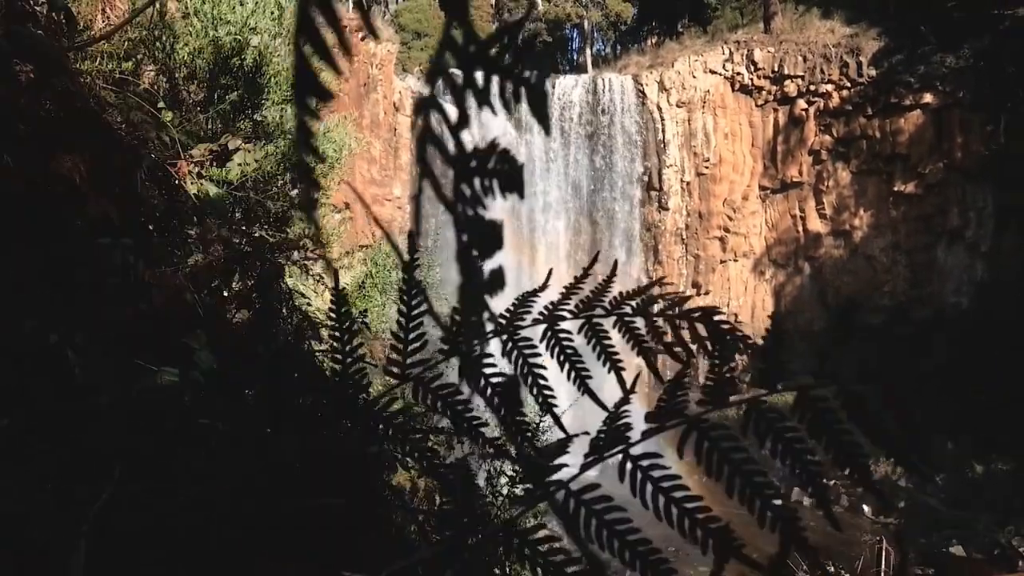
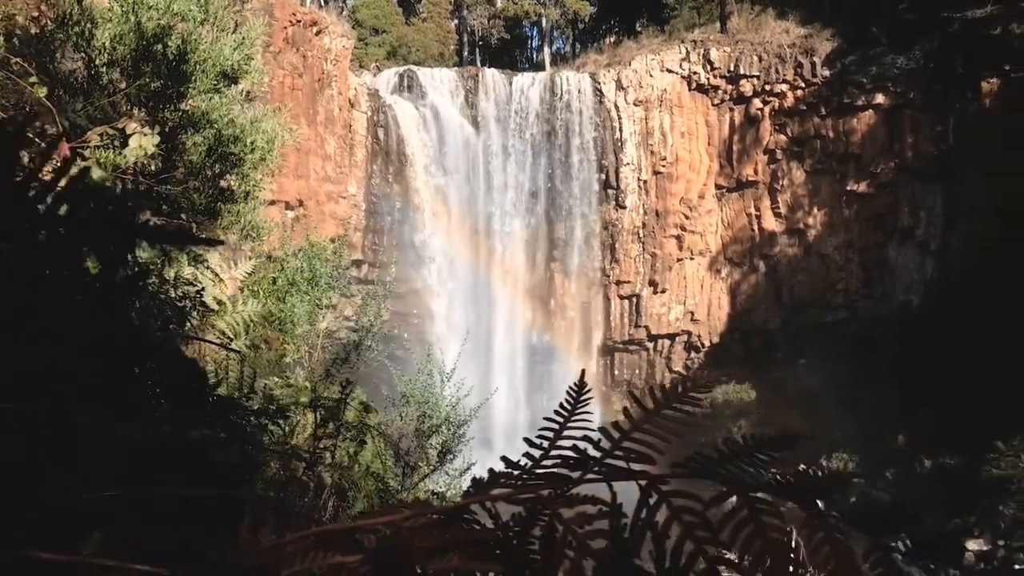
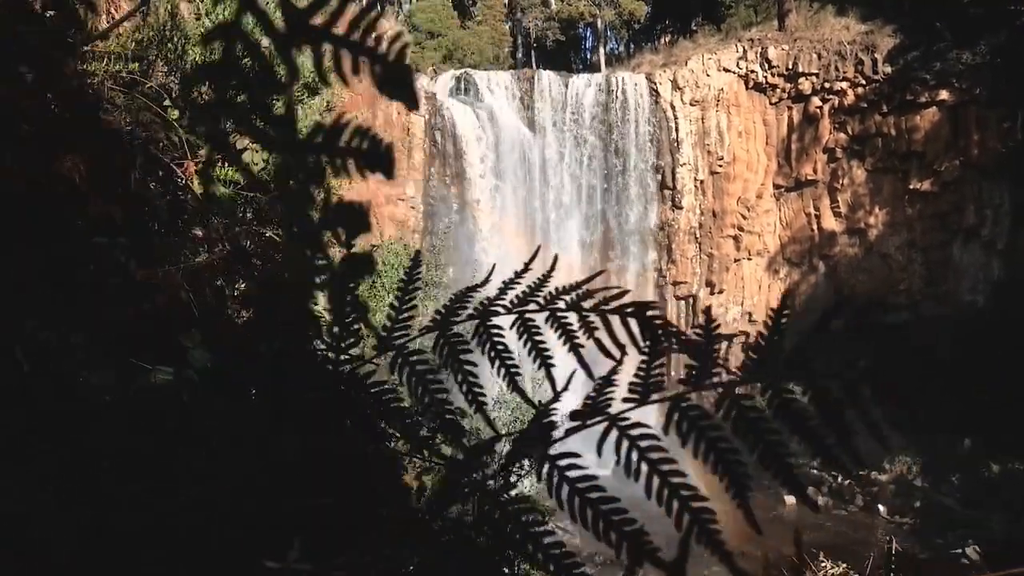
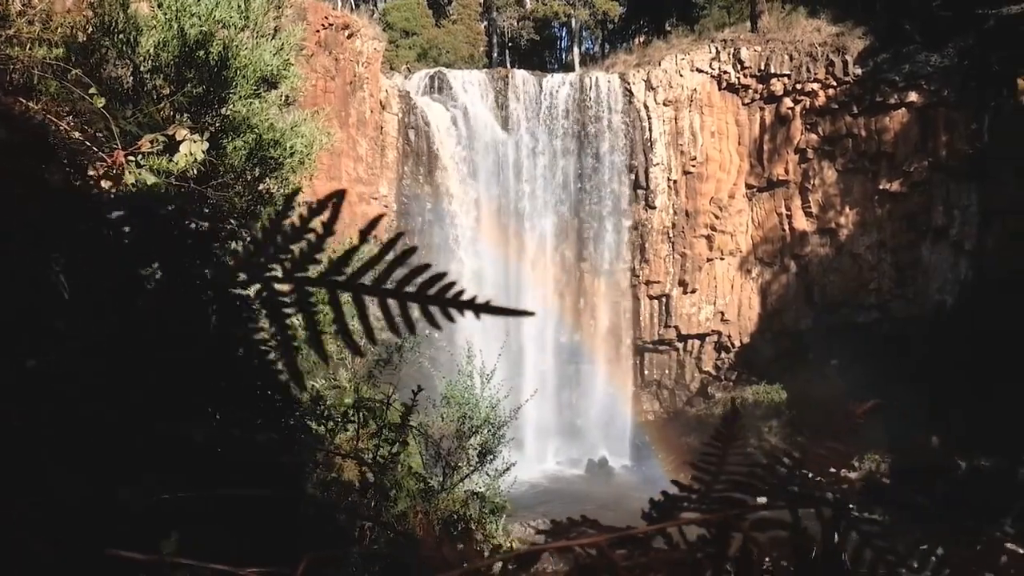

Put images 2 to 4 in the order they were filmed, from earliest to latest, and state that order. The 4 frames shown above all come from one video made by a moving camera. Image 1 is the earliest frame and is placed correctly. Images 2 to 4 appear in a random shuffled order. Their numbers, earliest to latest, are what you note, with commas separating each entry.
3, 4, 2
